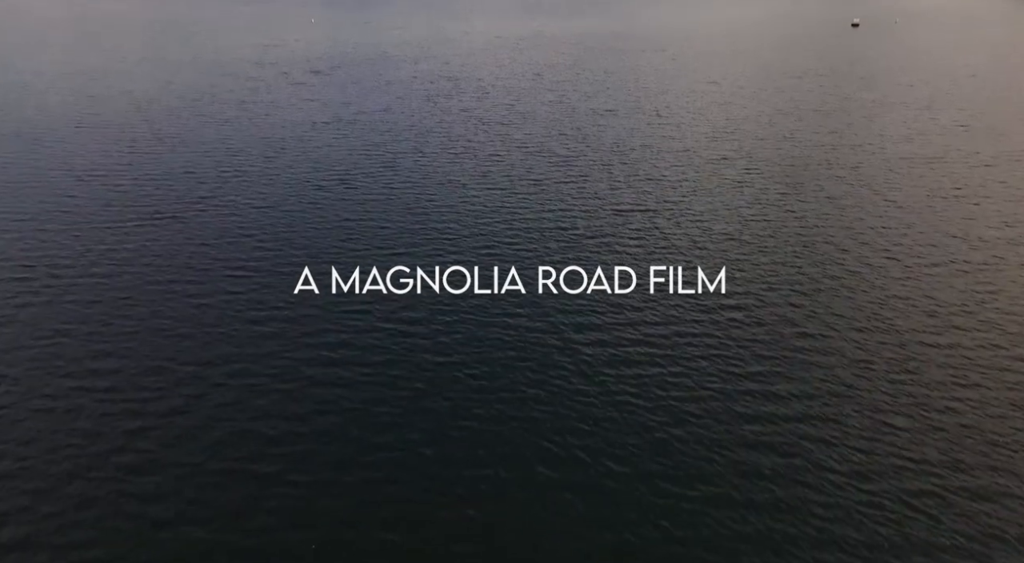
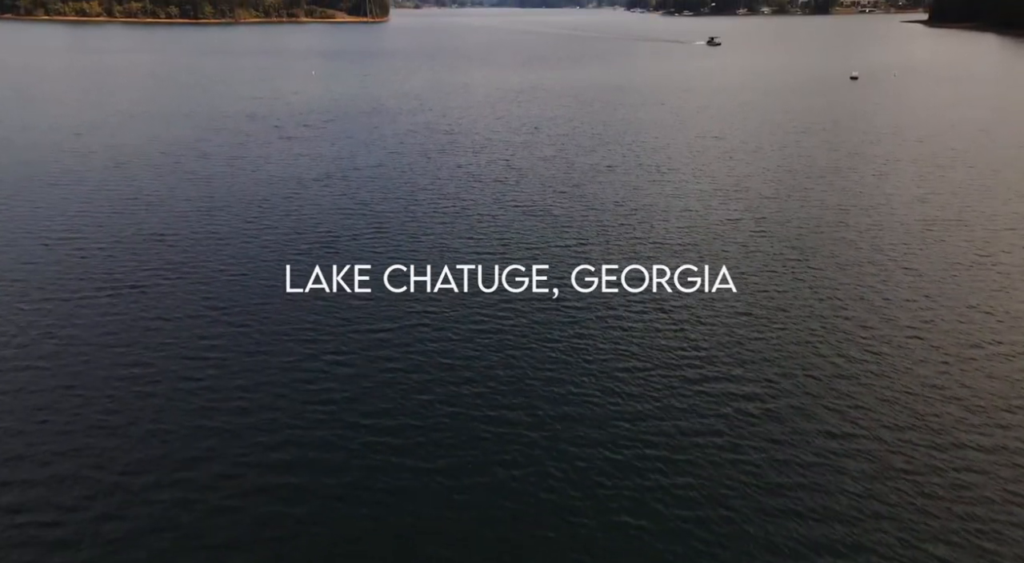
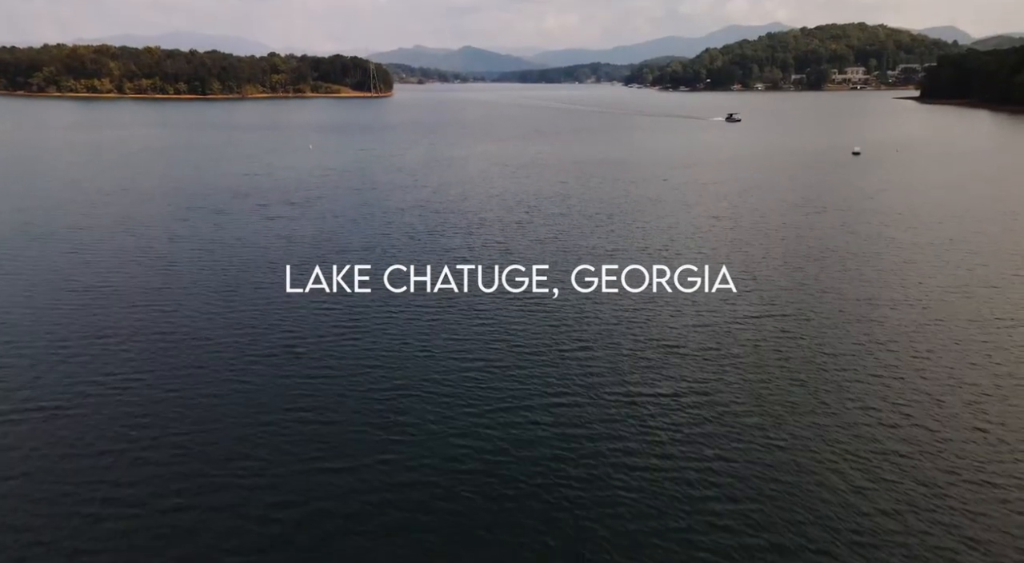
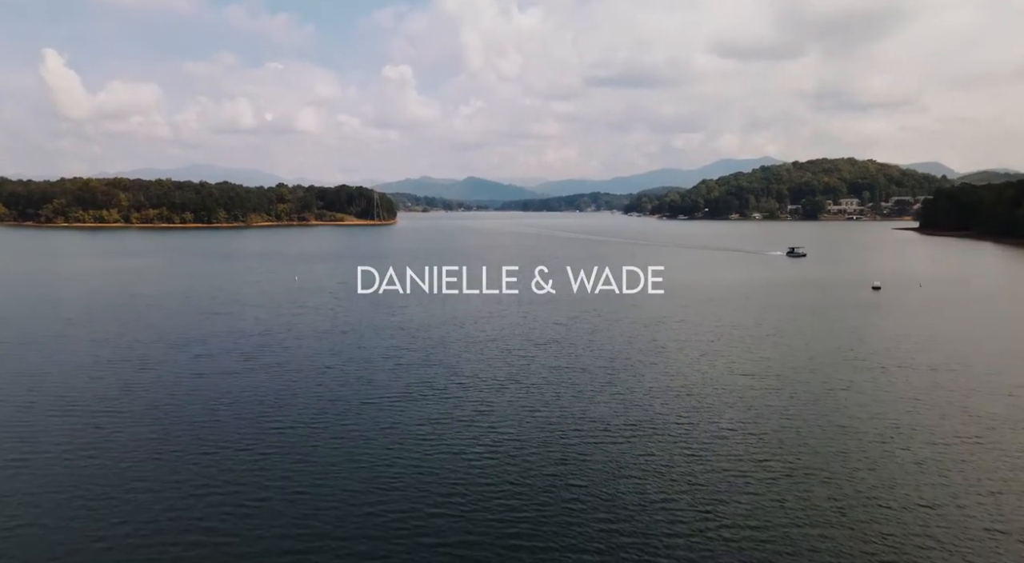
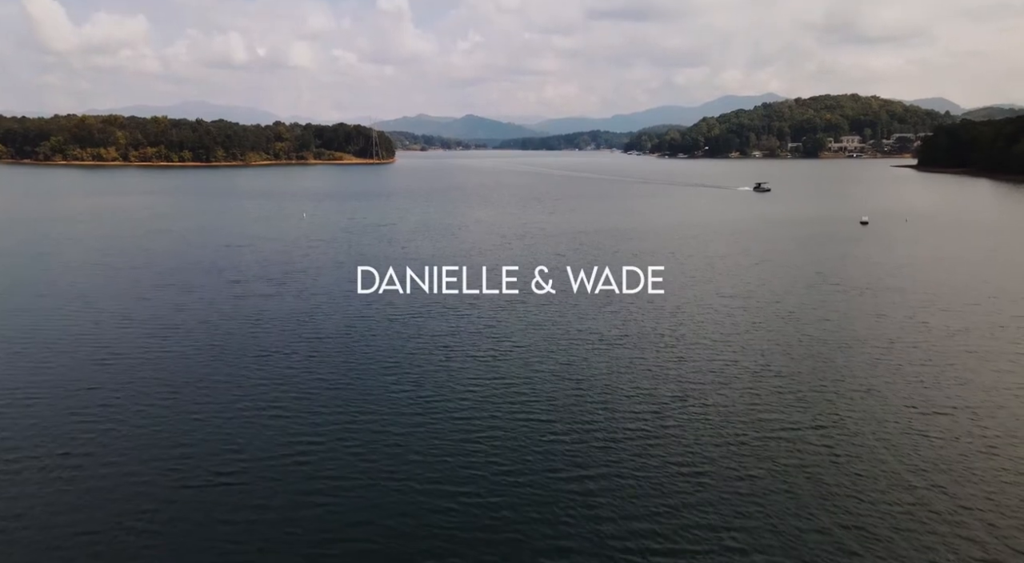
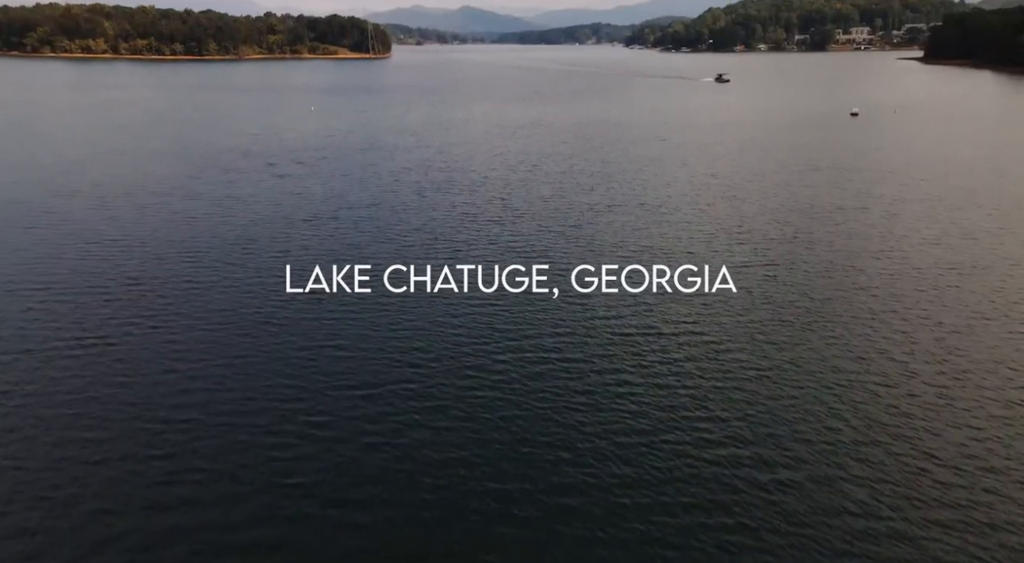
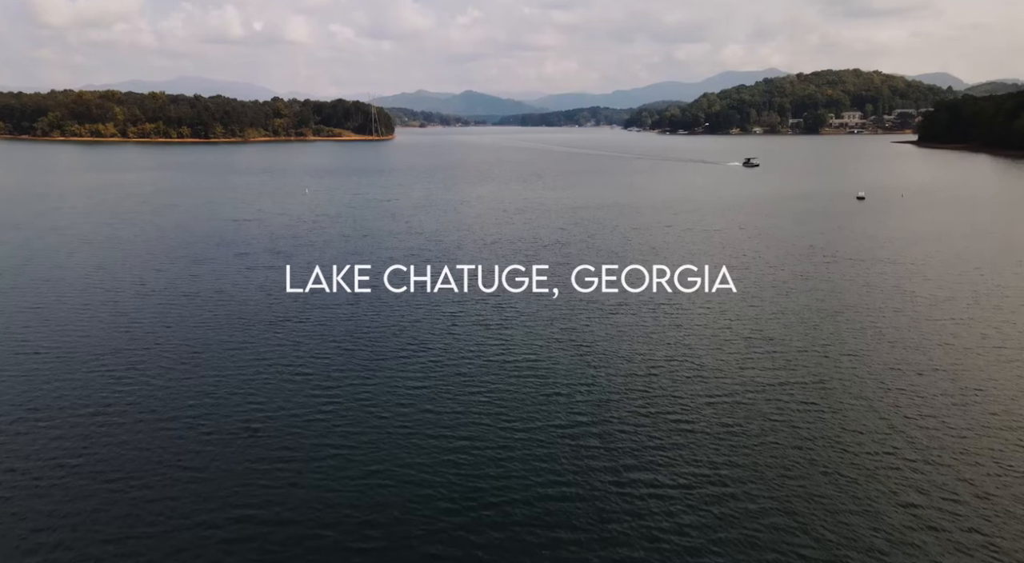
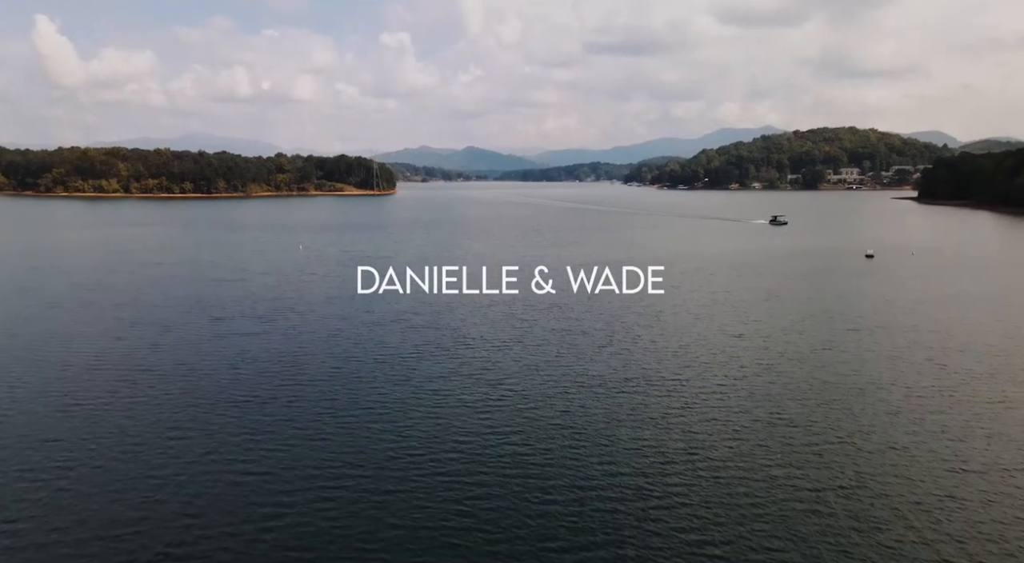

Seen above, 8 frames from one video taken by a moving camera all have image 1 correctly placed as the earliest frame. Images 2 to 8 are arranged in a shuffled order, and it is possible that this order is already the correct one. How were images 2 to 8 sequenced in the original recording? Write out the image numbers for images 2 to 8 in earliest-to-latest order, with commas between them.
2, 6, 3, 7, 5, 8, 4
